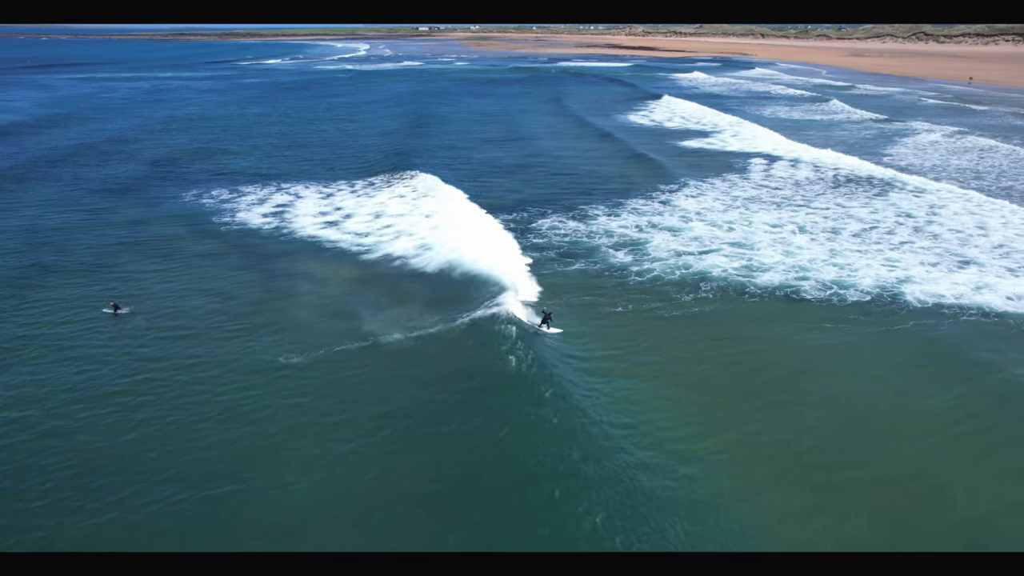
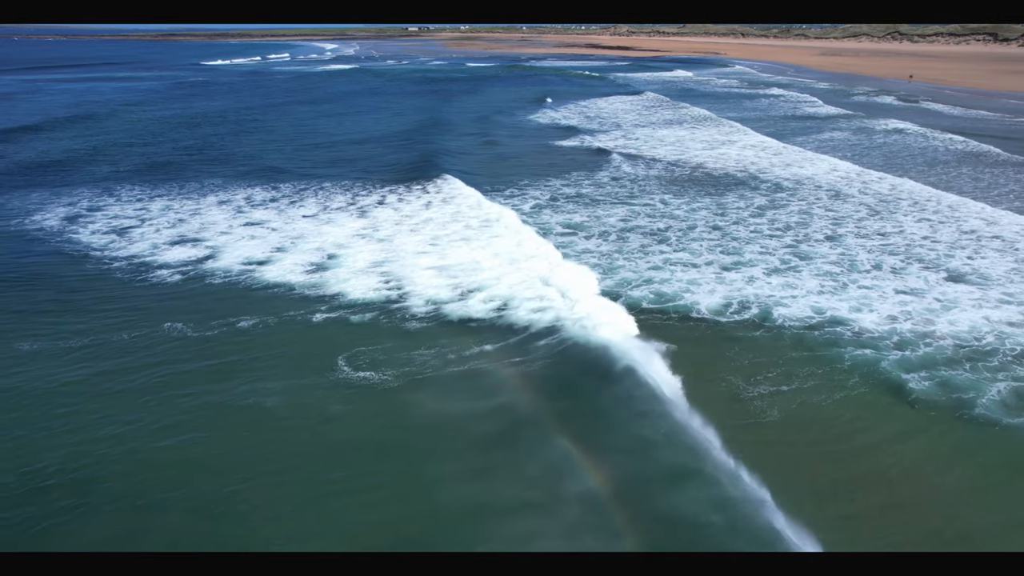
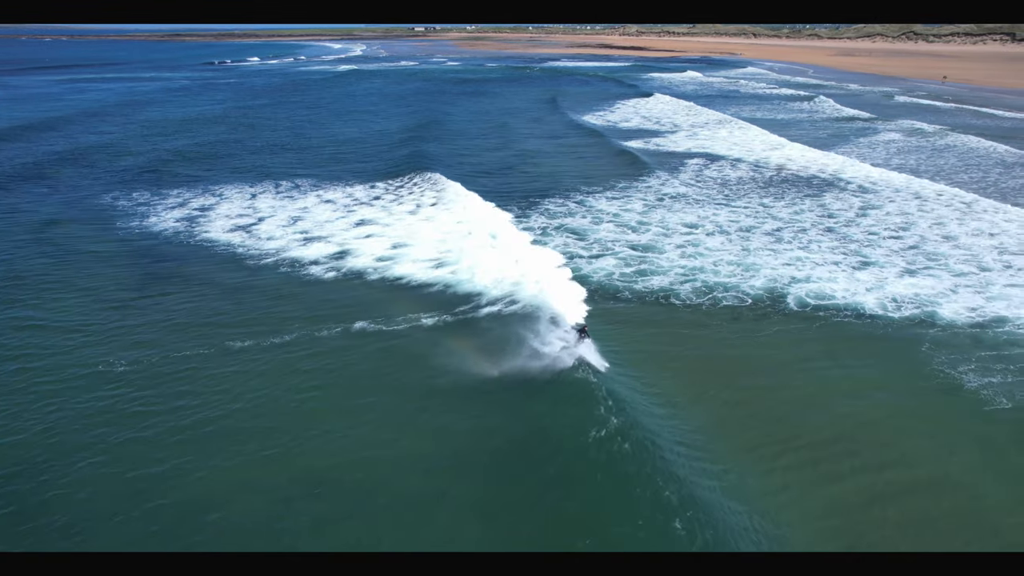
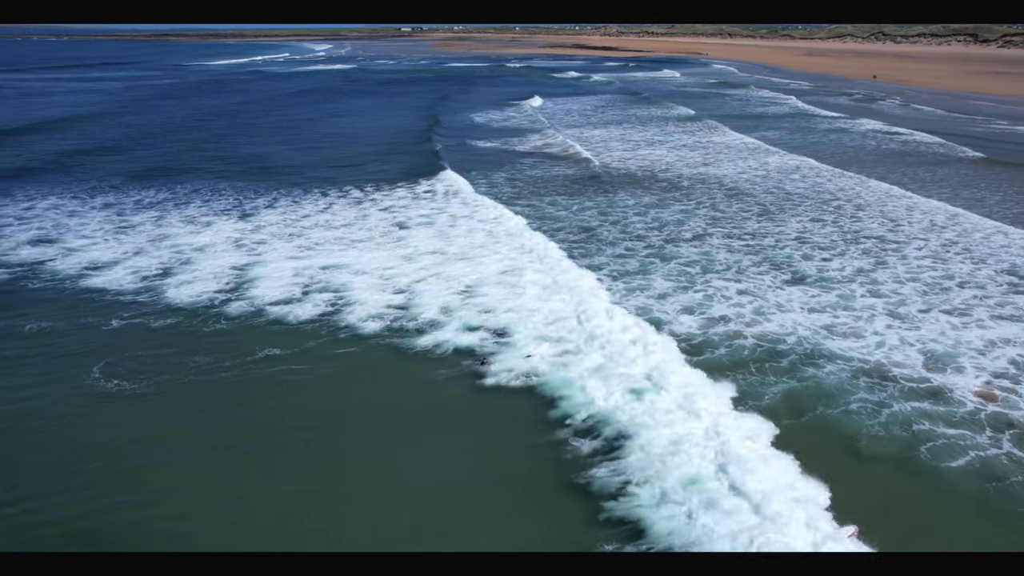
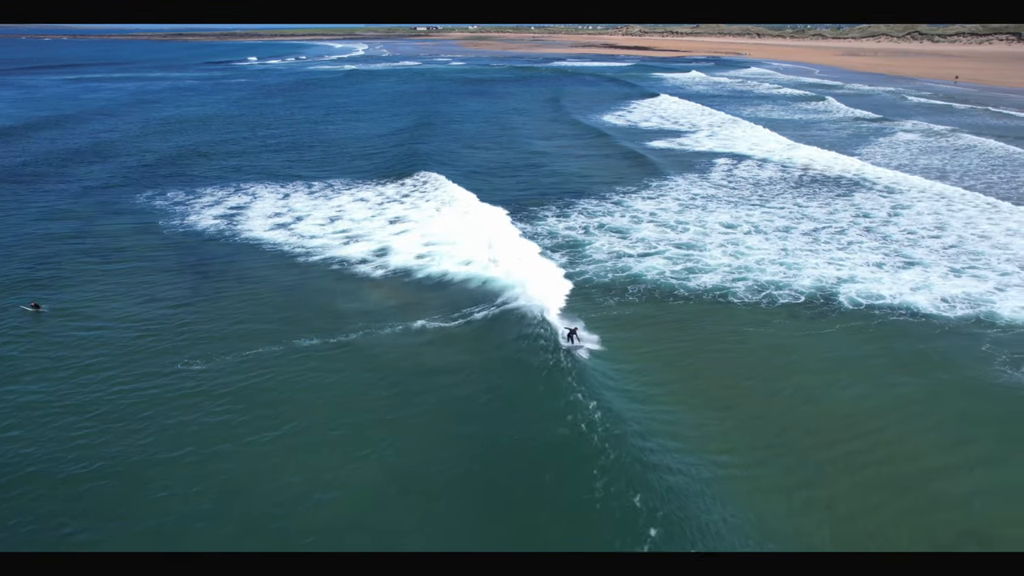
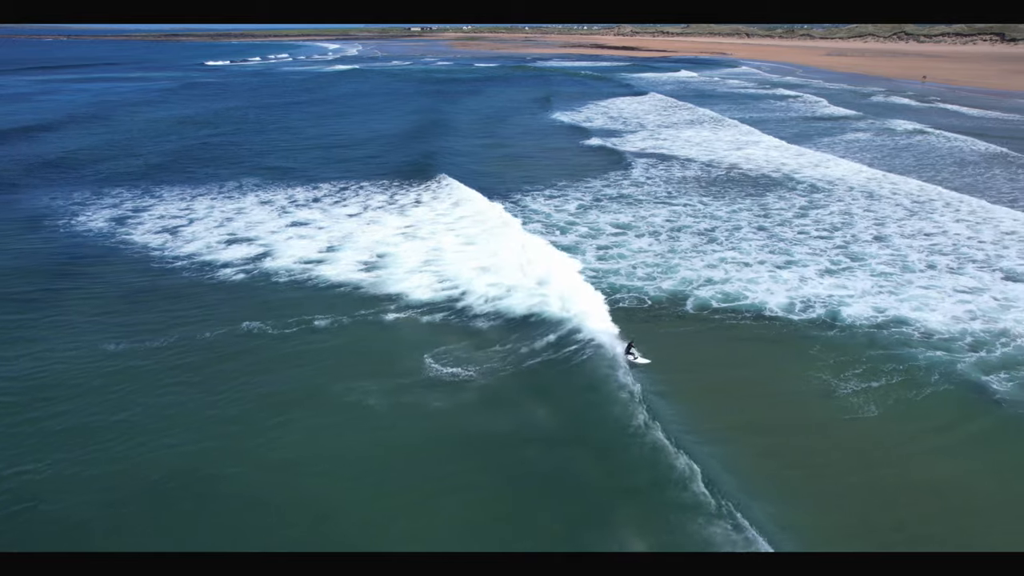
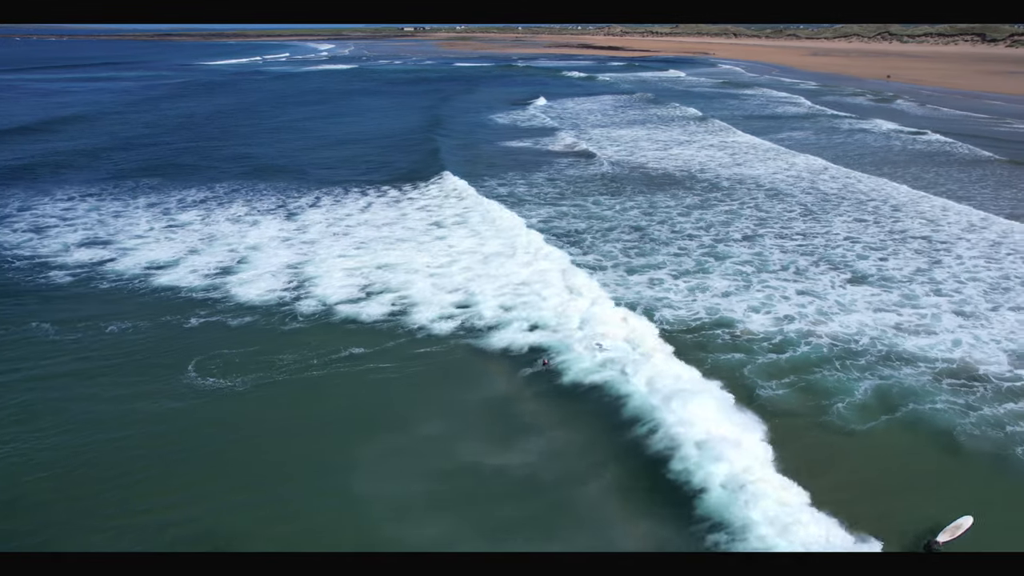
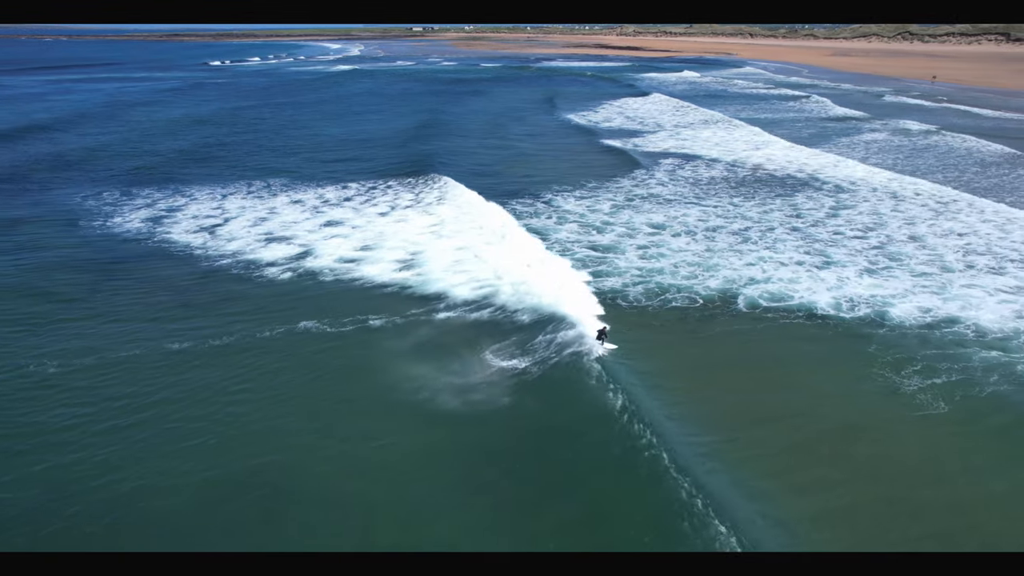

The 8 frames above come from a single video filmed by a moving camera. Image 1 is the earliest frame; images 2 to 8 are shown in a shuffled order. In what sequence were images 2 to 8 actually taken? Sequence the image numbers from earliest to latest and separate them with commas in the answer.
5, 3, 8, 6, 2, 7, 4
